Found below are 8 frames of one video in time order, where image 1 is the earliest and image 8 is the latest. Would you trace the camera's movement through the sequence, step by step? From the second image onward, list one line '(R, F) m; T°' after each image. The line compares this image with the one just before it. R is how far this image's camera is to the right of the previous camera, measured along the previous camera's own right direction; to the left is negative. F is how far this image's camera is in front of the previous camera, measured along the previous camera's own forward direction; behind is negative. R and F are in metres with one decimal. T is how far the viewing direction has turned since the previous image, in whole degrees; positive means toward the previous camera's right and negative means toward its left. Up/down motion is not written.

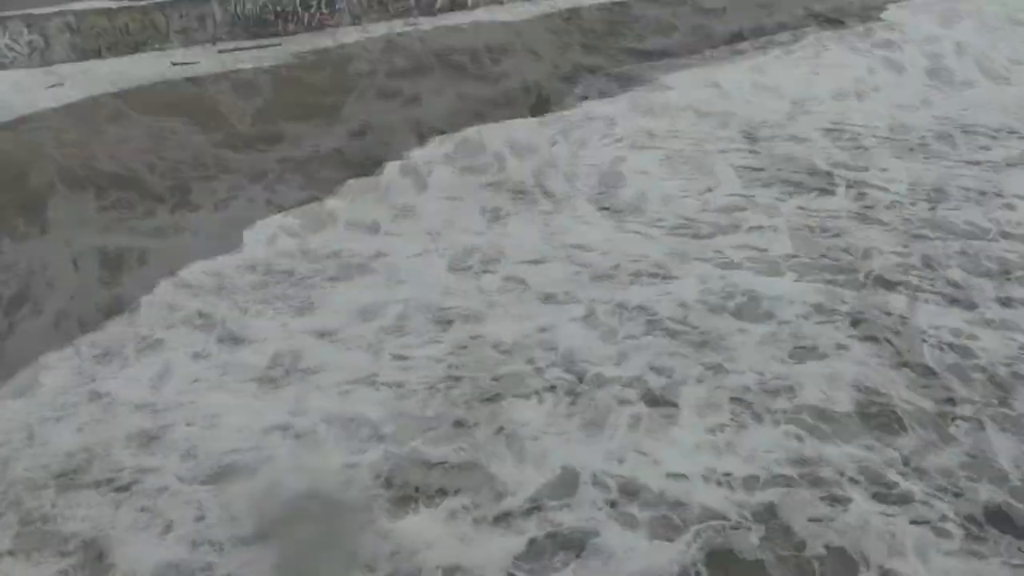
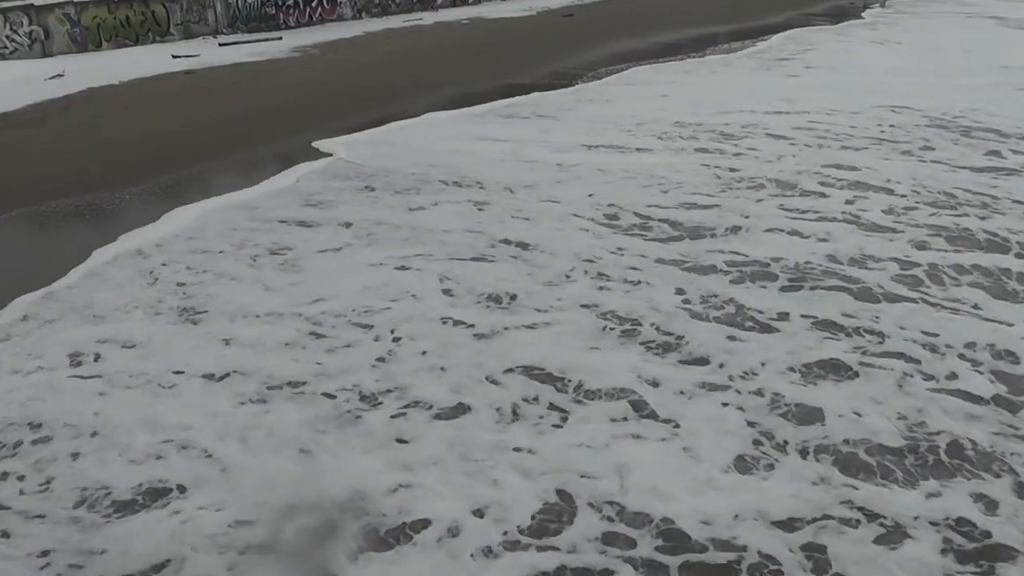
(-0.1, -0.5) m; 0°
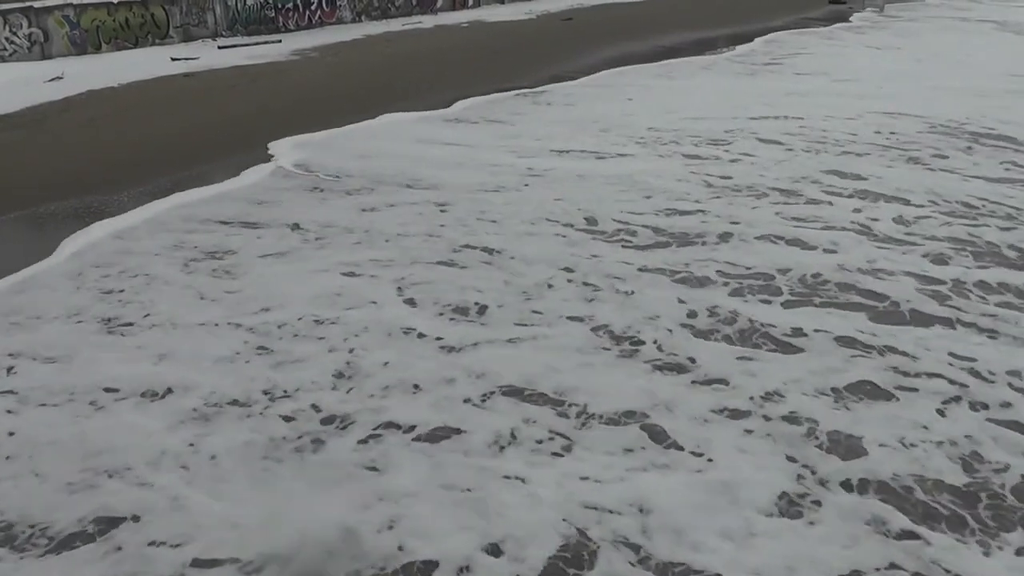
(0.0, +0.5) m; 0°
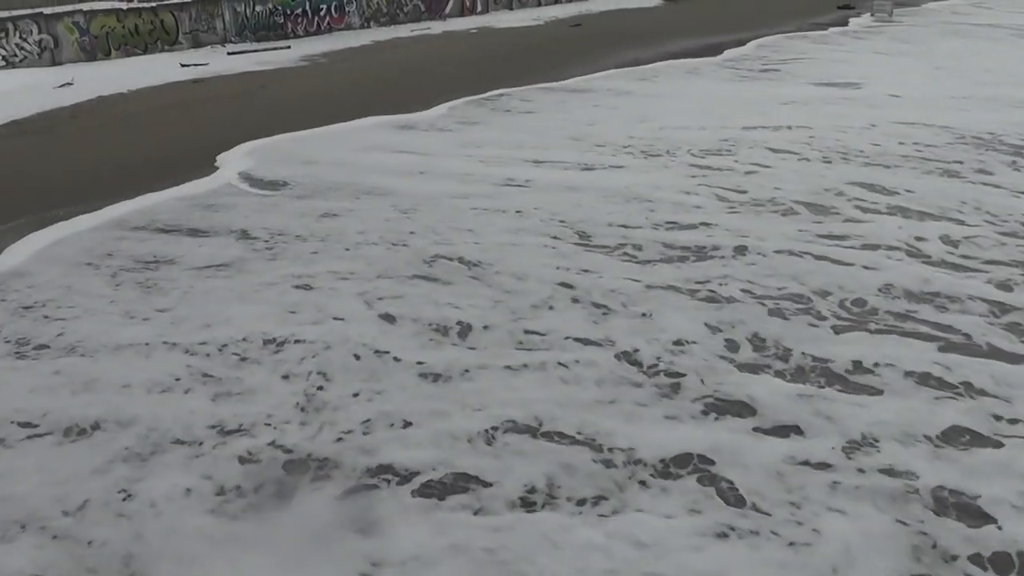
(-0.1, +0.2) m; 0°
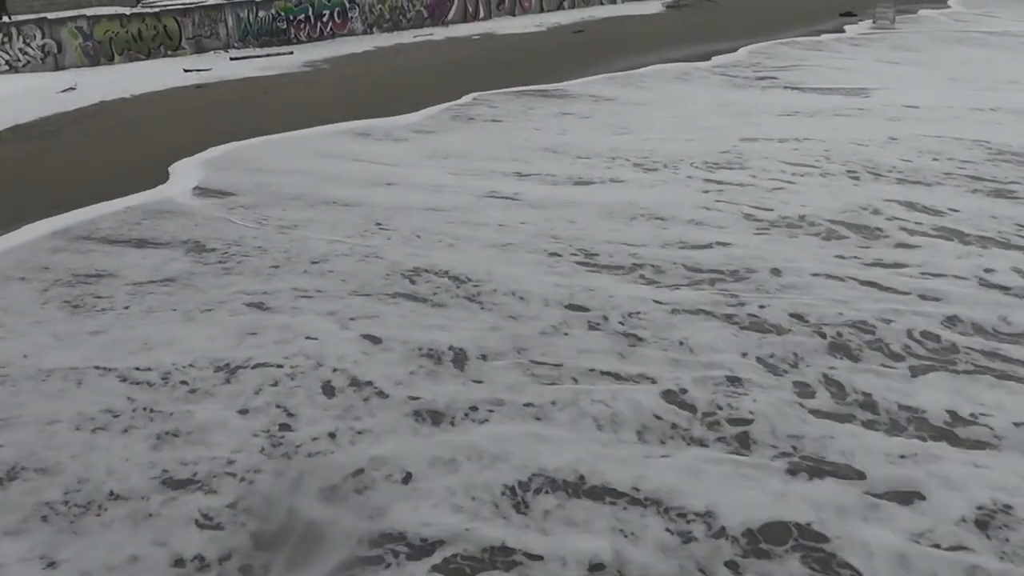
(-0.2, +1.3) m; 0°
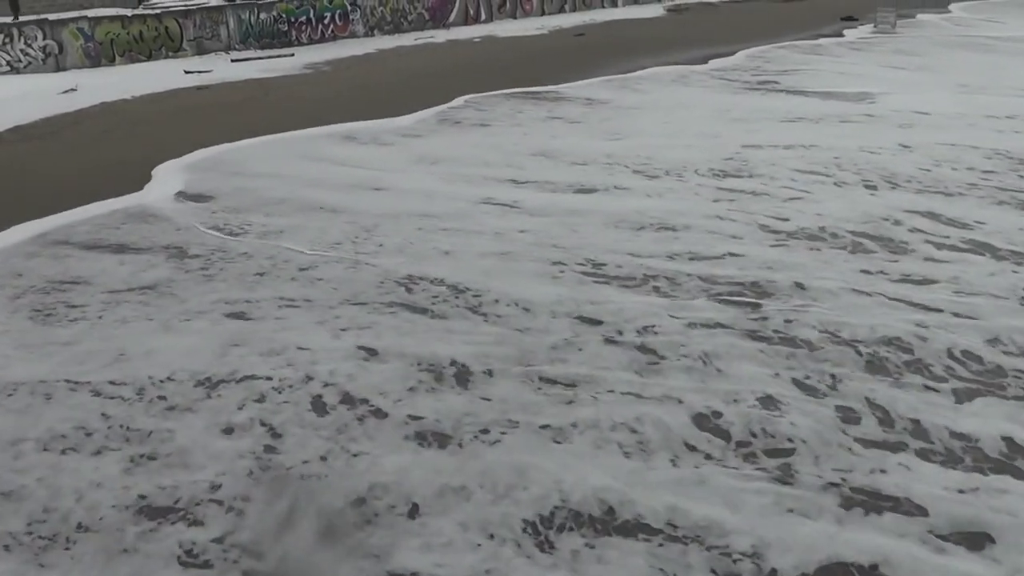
(+0.2, -1.6) m; 0°
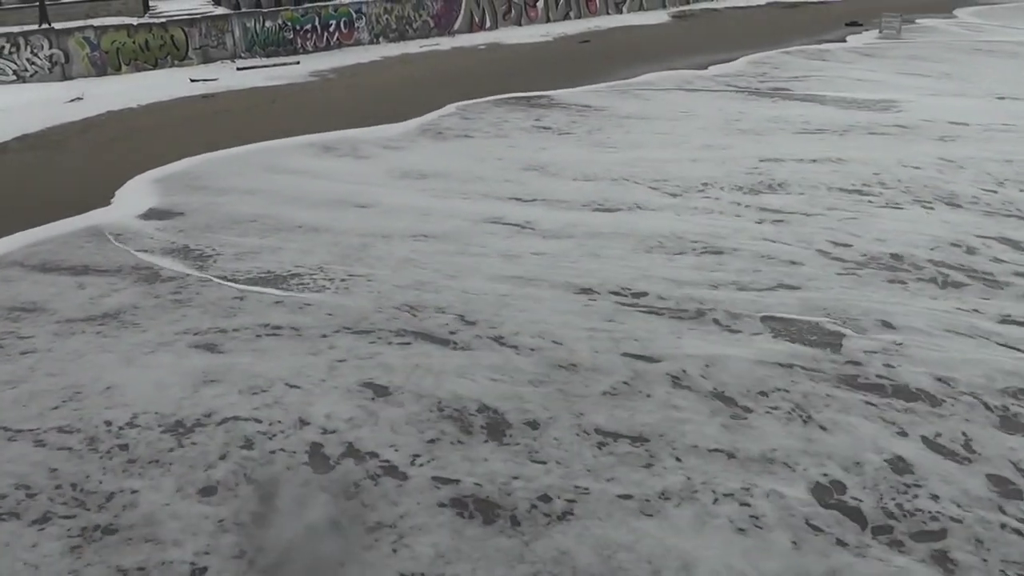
(-0.1, +0.9) m; 0°
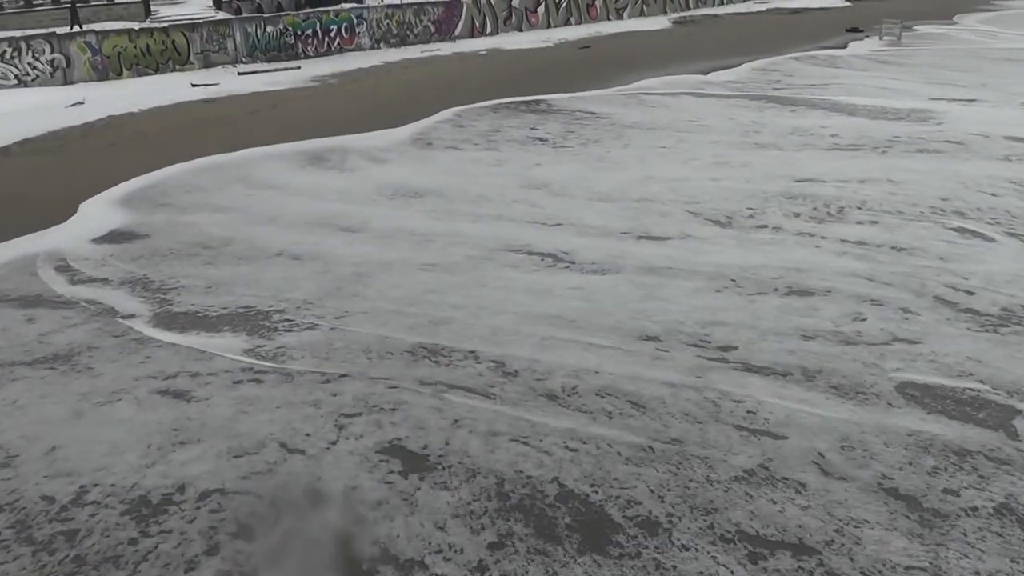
(-0.3, +1.4) m; 0°
